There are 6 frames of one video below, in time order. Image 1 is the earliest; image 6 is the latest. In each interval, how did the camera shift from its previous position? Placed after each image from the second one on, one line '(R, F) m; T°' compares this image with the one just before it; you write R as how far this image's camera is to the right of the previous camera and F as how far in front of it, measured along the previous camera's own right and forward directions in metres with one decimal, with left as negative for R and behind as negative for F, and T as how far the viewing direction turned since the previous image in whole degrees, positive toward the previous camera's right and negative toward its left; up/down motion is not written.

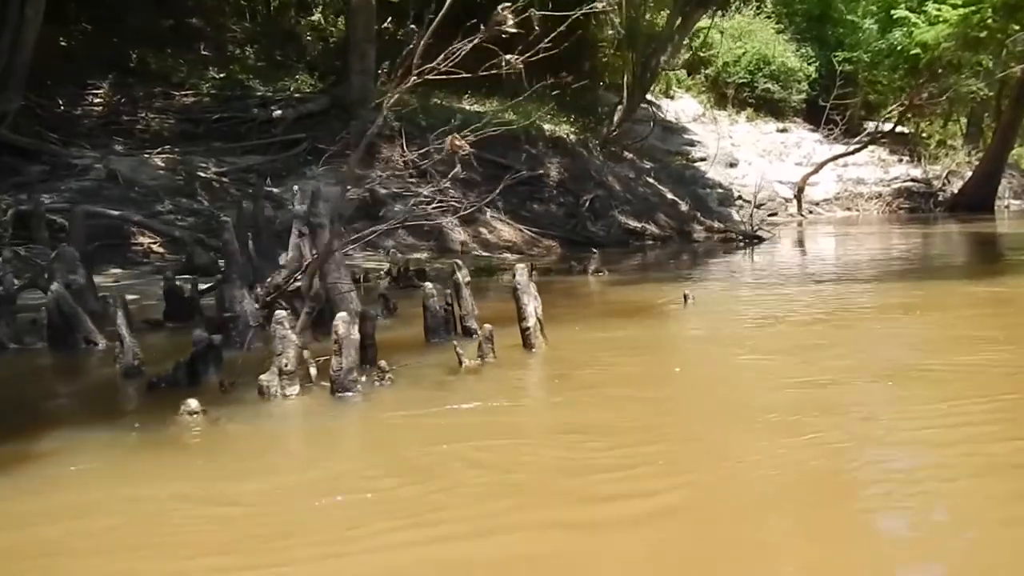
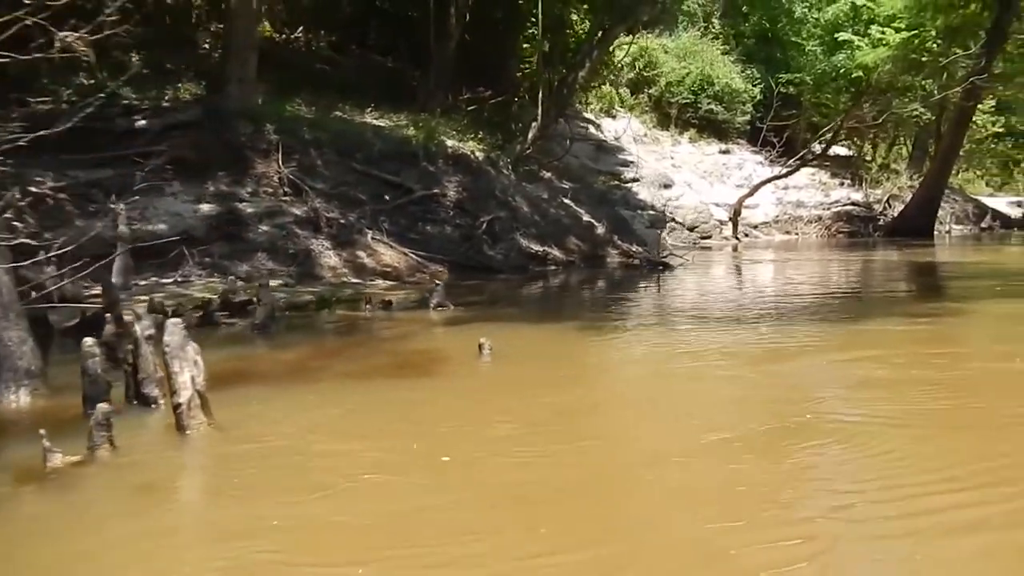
(+1.3, +1.1) m; +2°
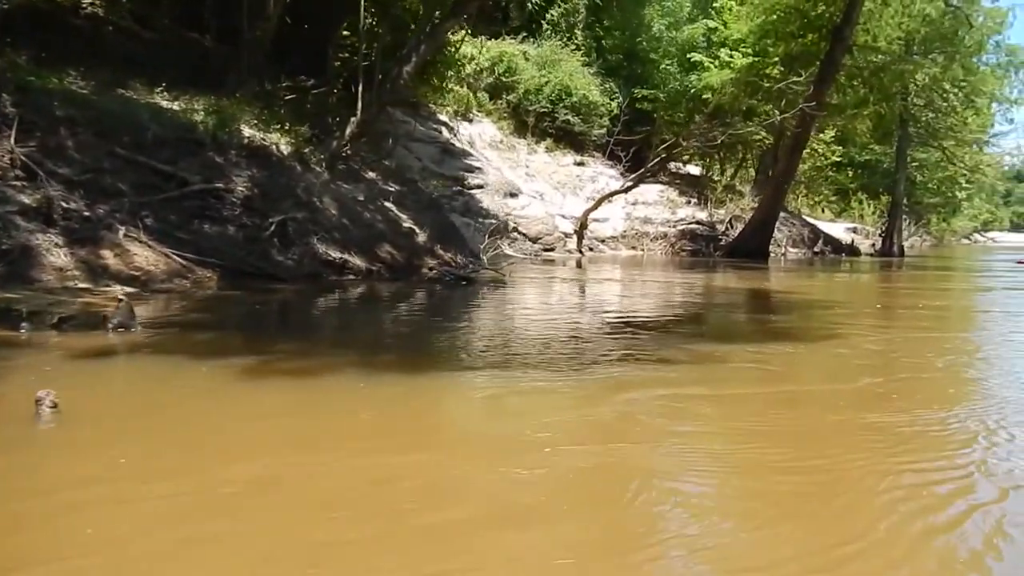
(+1.3, +1.1) m; +9°
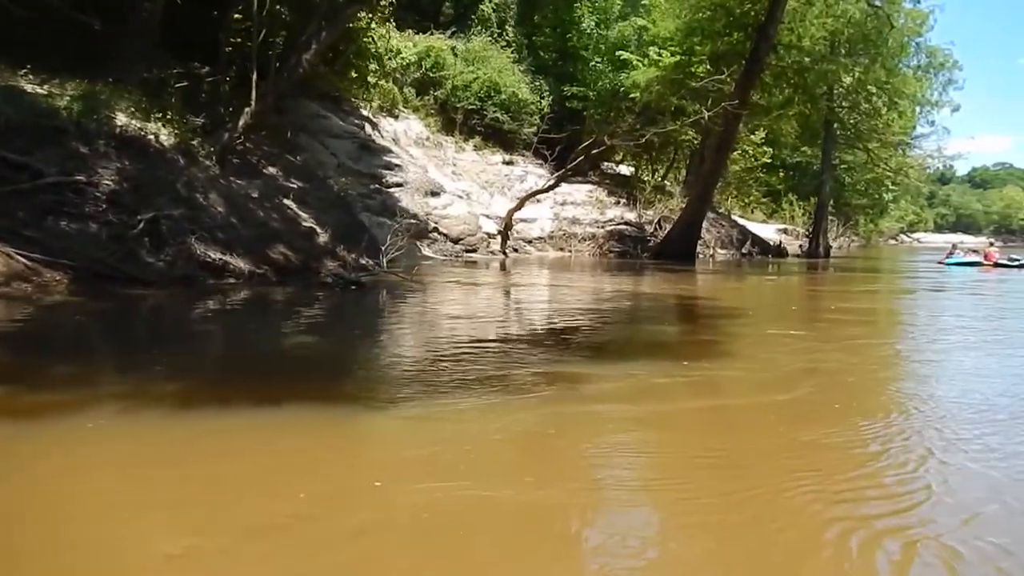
(+0.6, +0.8) m; +4°
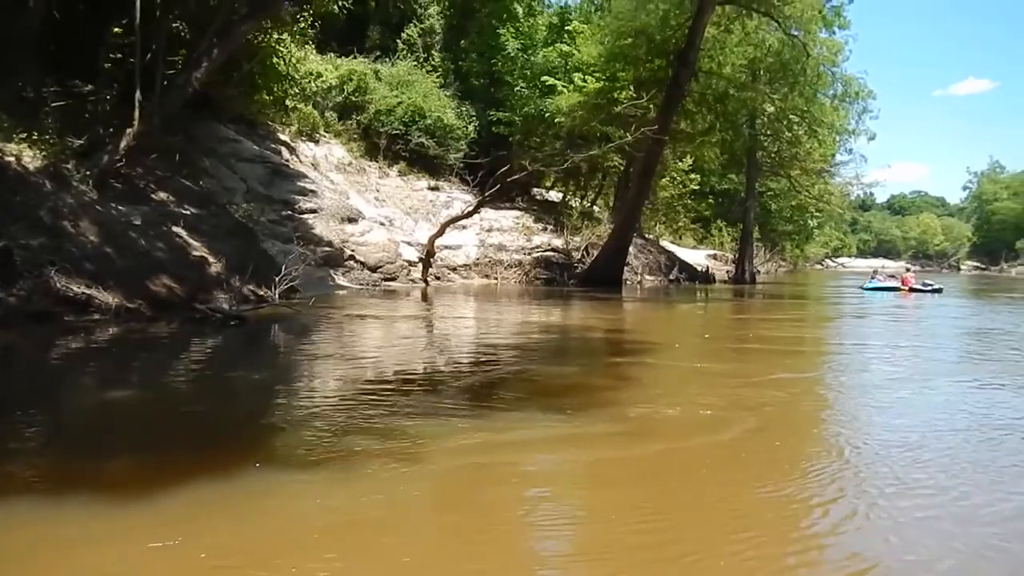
(+0.5, +0.7) m; +4°
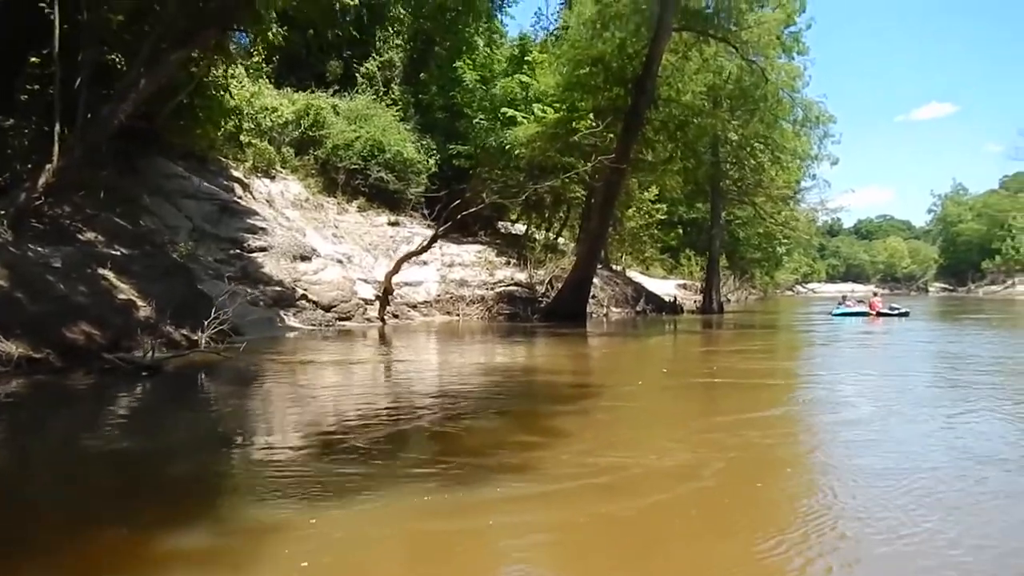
(+0.4, +0.7) m; +2°
